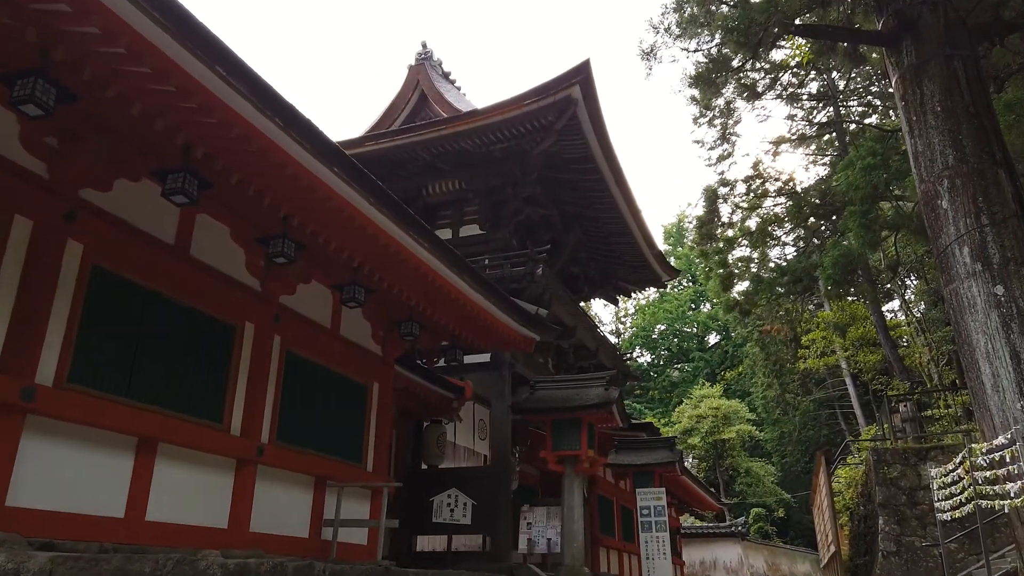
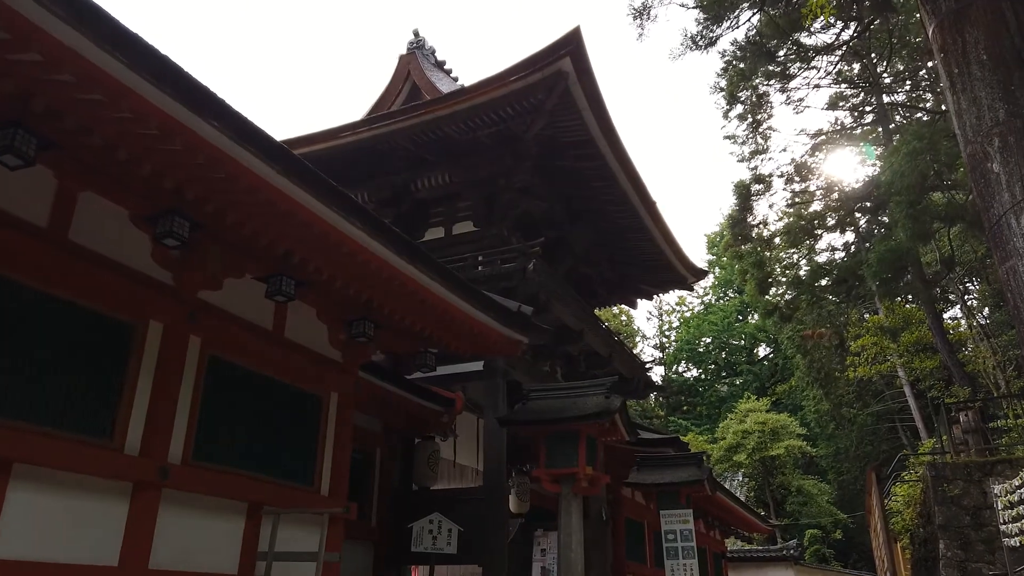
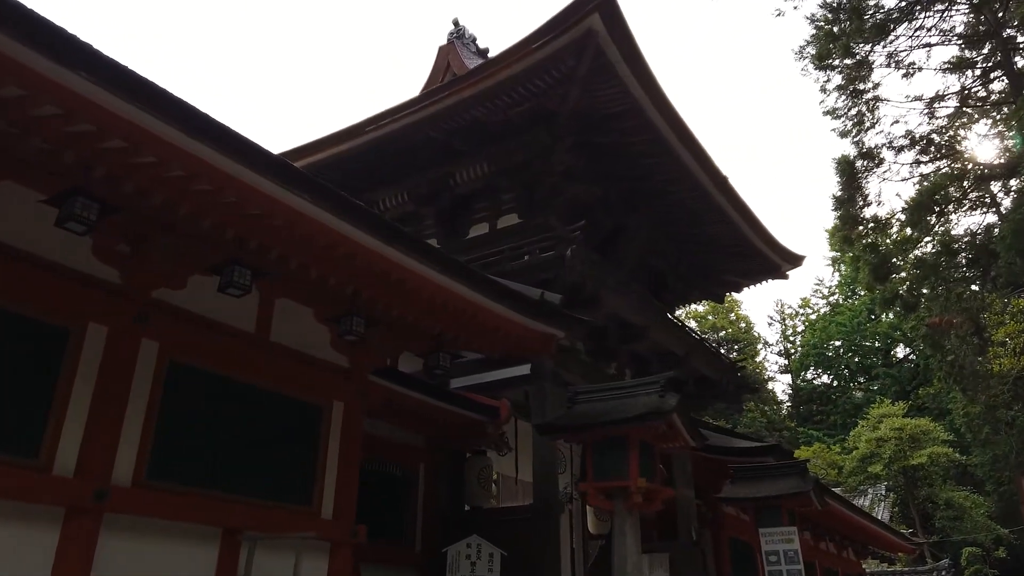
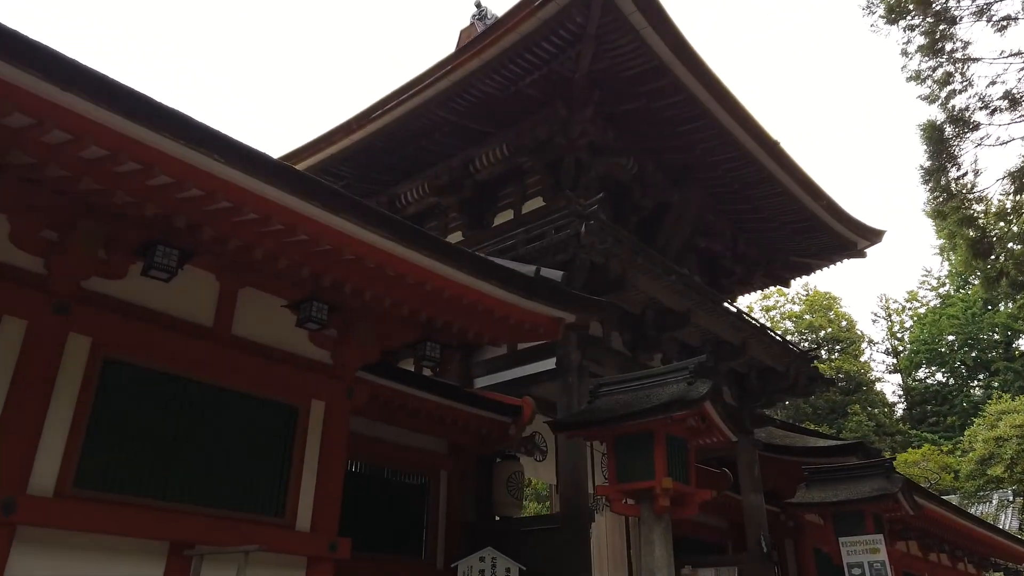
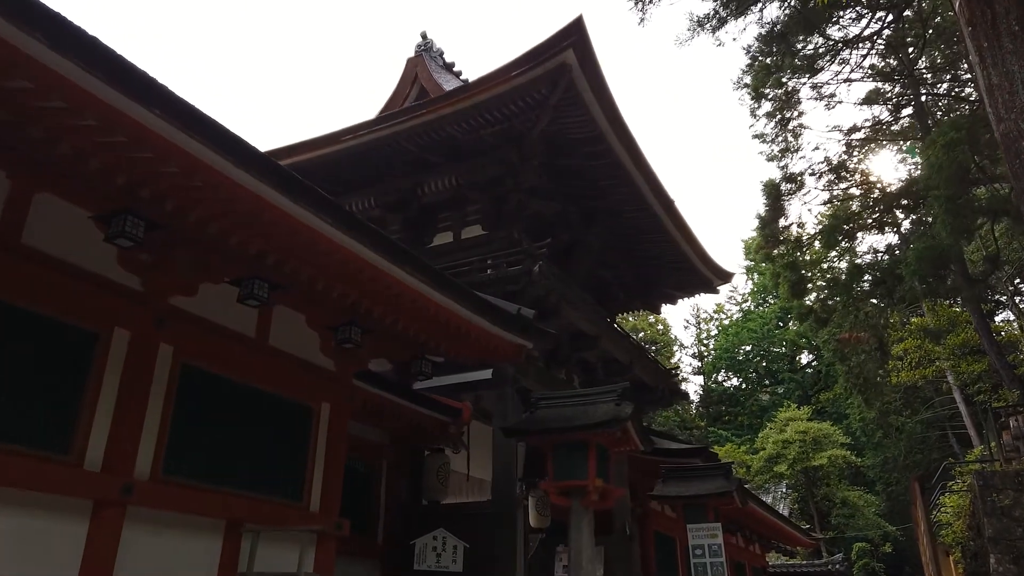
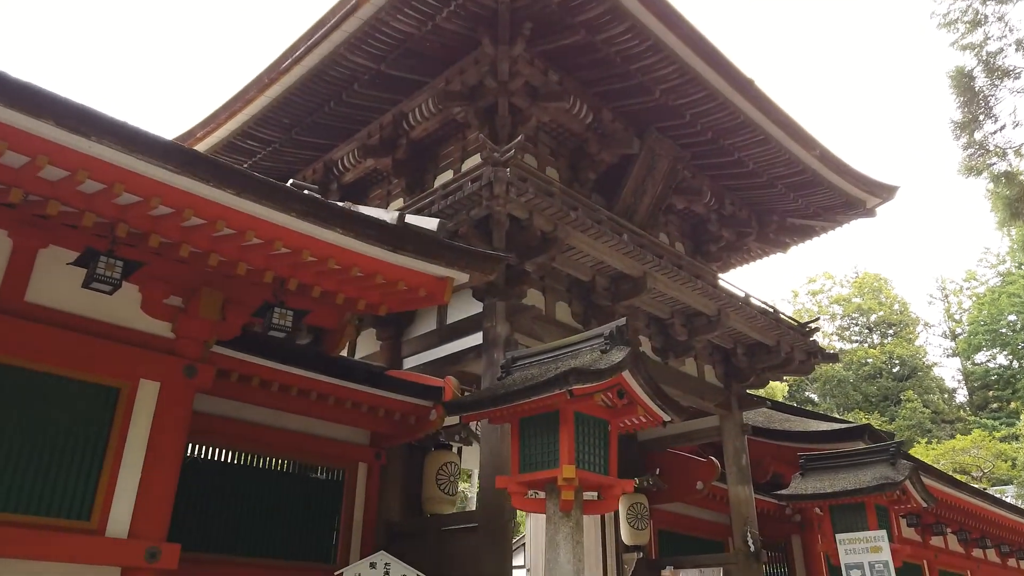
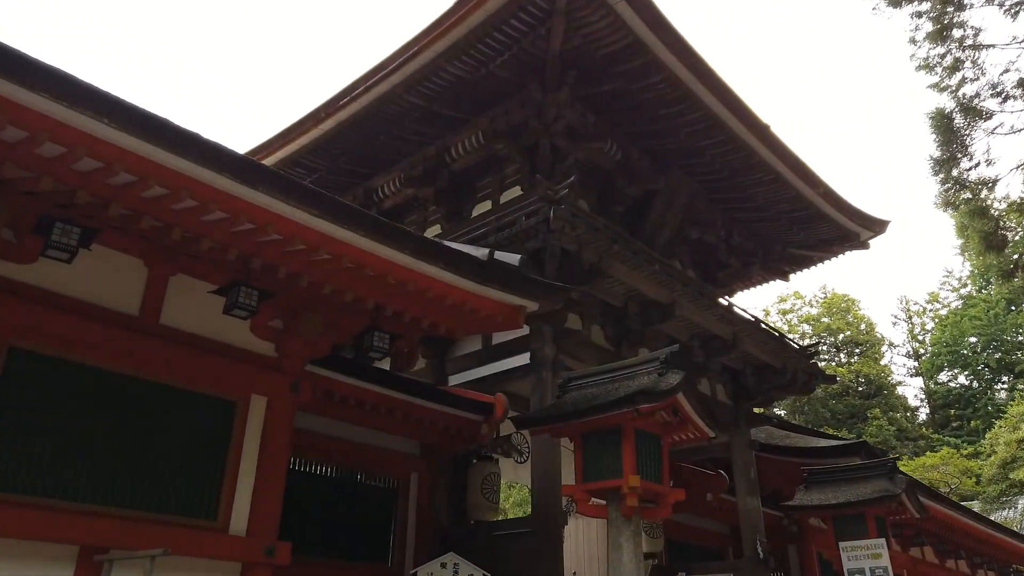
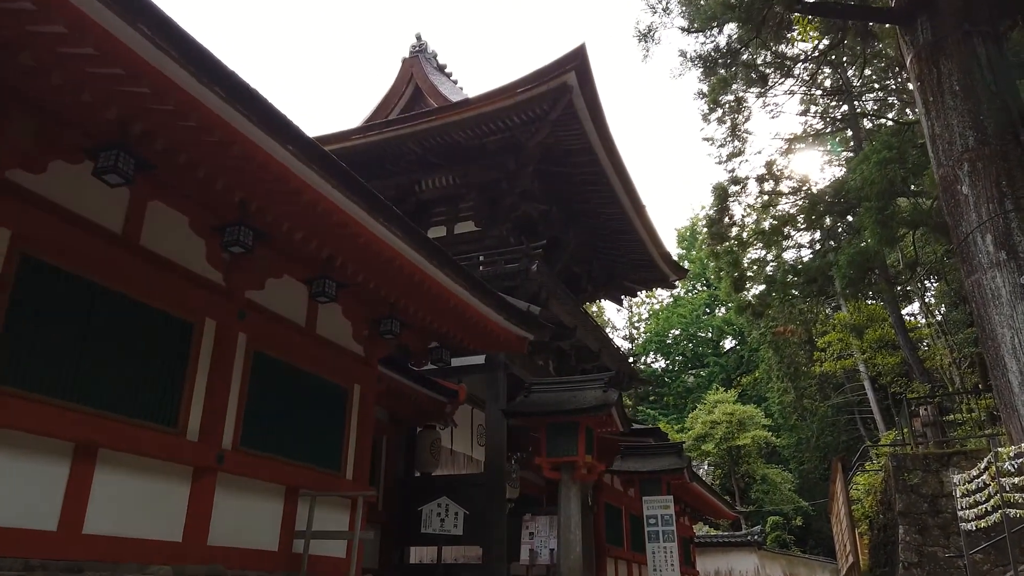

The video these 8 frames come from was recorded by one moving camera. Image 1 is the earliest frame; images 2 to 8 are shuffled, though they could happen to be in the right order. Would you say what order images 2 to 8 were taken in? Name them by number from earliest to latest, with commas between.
8, 2, 5, 3, 4, 7, 6
